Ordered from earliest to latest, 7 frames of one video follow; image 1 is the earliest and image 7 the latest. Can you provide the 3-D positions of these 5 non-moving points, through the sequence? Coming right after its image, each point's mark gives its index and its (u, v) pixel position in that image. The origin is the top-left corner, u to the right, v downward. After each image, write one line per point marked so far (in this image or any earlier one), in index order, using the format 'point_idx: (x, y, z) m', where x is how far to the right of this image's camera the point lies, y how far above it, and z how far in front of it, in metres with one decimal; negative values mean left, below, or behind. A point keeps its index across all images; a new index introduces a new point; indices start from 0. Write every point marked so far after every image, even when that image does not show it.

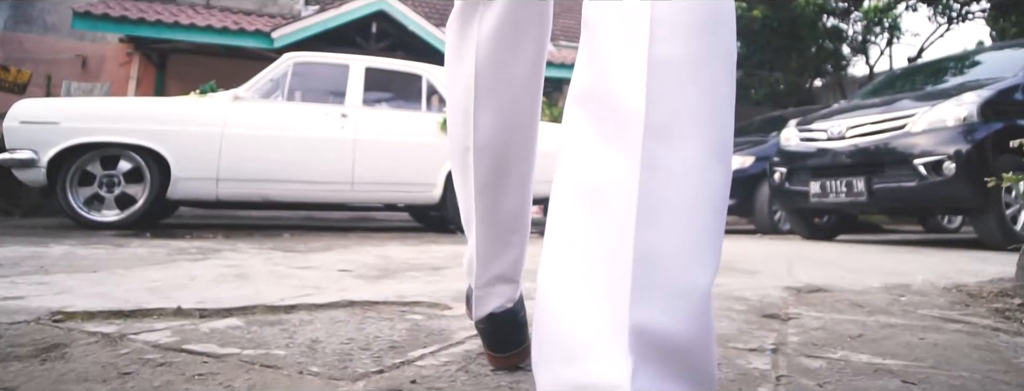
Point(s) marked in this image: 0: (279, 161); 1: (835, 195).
0: (-1.6, +0.2, +5.7) m
1: (+2.3, 0.0, +5.7) m
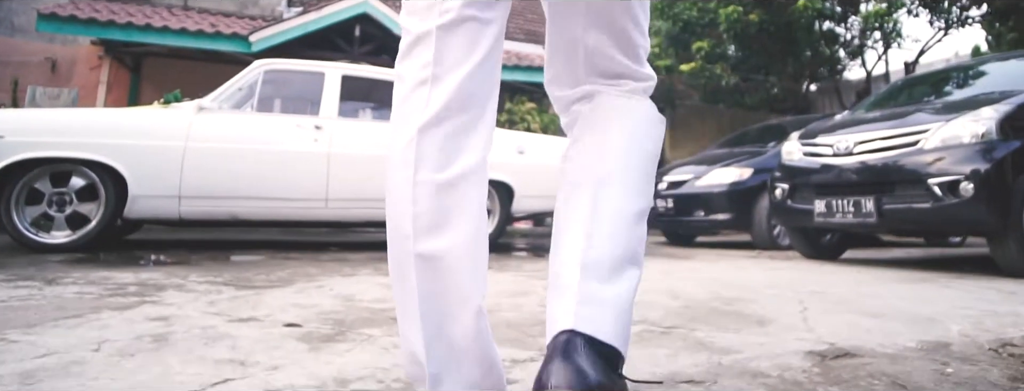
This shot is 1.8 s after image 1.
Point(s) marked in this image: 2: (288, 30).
0: (-1.7, +0.1, +5.3) m
1: (+2.2, -0.1, +5.4) m
2: (-2.5, +1.8, +8.9) m
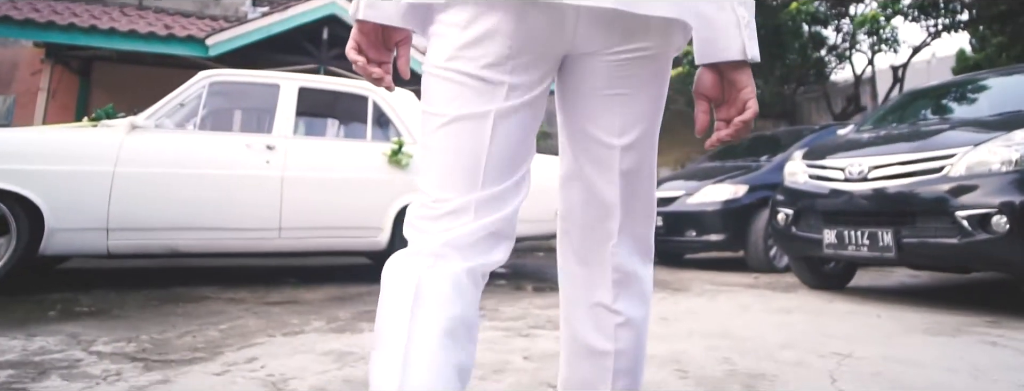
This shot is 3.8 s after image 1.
0: (-1.9, -0.1, +4.7) m
1: (+2.0, -0.3, +4.8) m
2: (-2.7, +1.7, +8.3) m
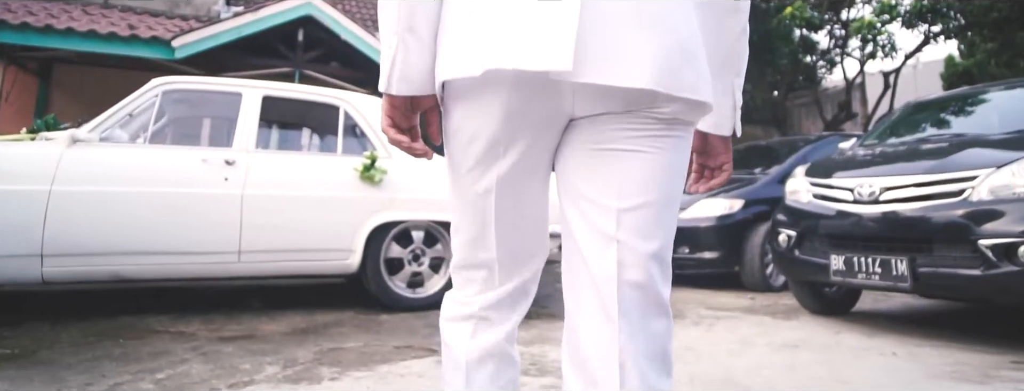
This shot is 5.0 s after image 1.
0: (-2.0, -0.2, +4.2) m
1: (+1.9, -0.4, +4.5) m
2: (-2.8, +1.6, +7.8) m
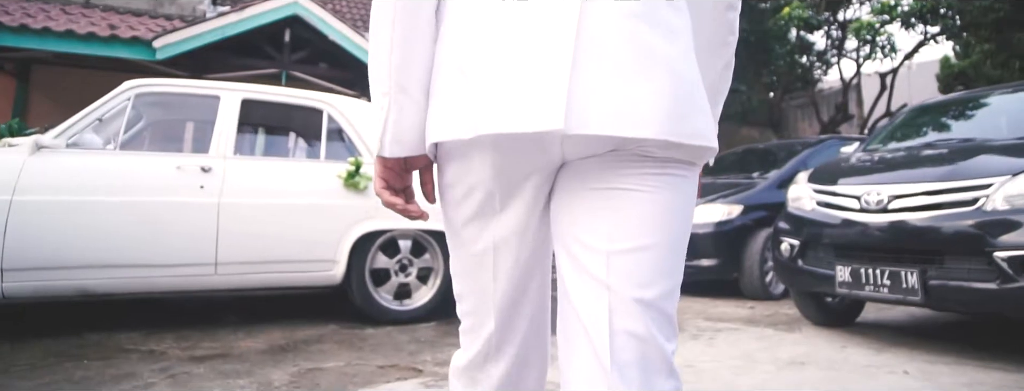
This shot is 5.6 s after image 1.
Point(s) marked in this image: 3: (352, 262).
0: (-2.0, -0.2, +4.0) m
1: (+1.9, -0.5, +4.3) m
2: (-2.9, +1.5, +7.6) m
3: (-0.9, -0.4, +4.7) m
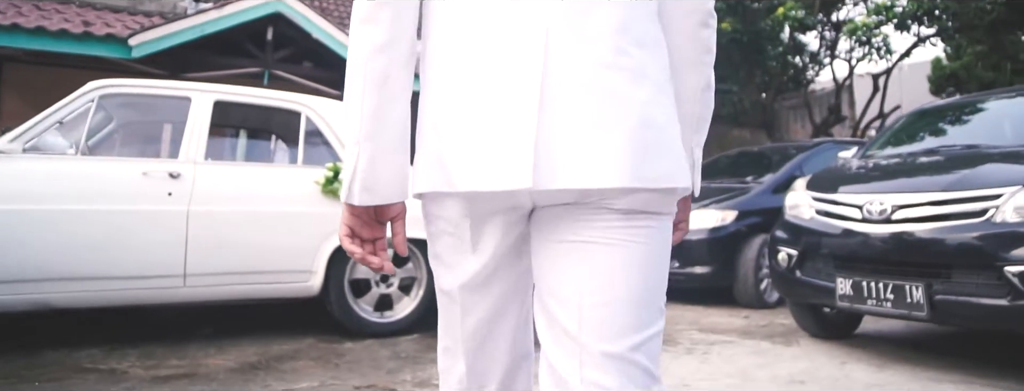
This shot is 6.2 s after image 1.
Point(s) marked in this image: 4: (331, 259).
0: (-2.1, -0.3, +3.8) m
1: (+1.8, -0.5, +4.1) m
2: (-3.0, +1.5, +7.3) m
3: (-1.0, -0.4, +4.4) m
4: (-1.0, -0.3, +4.5) m
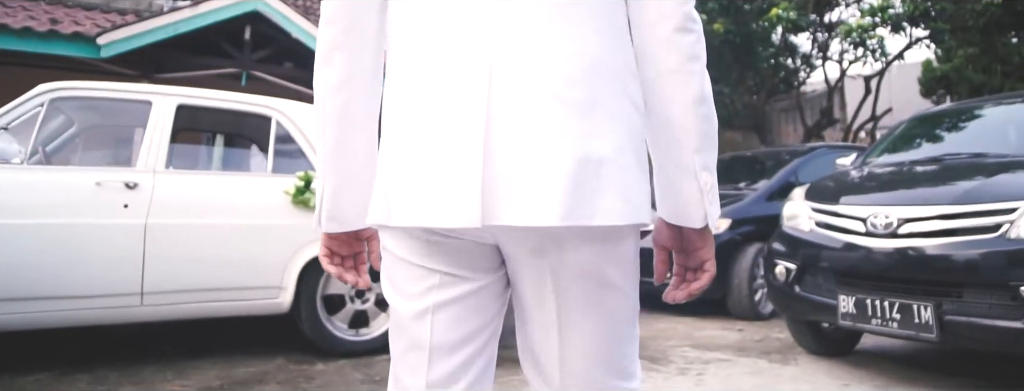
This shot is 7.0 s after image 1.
0: (-2.2, -0.3, +3.5) m
1: (+1.7, -0.6, +3.8) m
2: (-3.1, +1.4, +7.0) m
3: (-1.1, -0.5, +4.2) m
4: (-1.1, -0.4, +4.2) m
